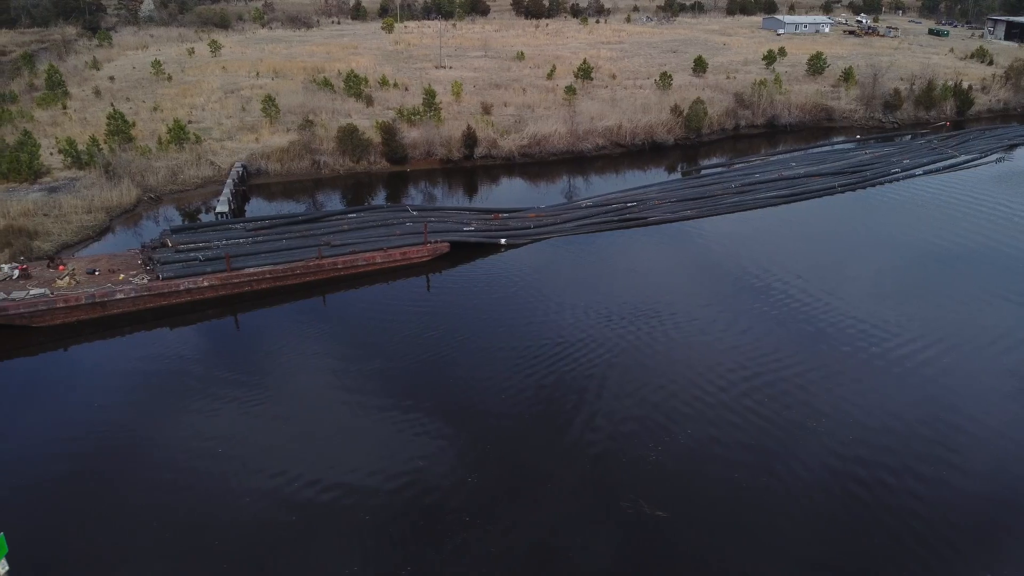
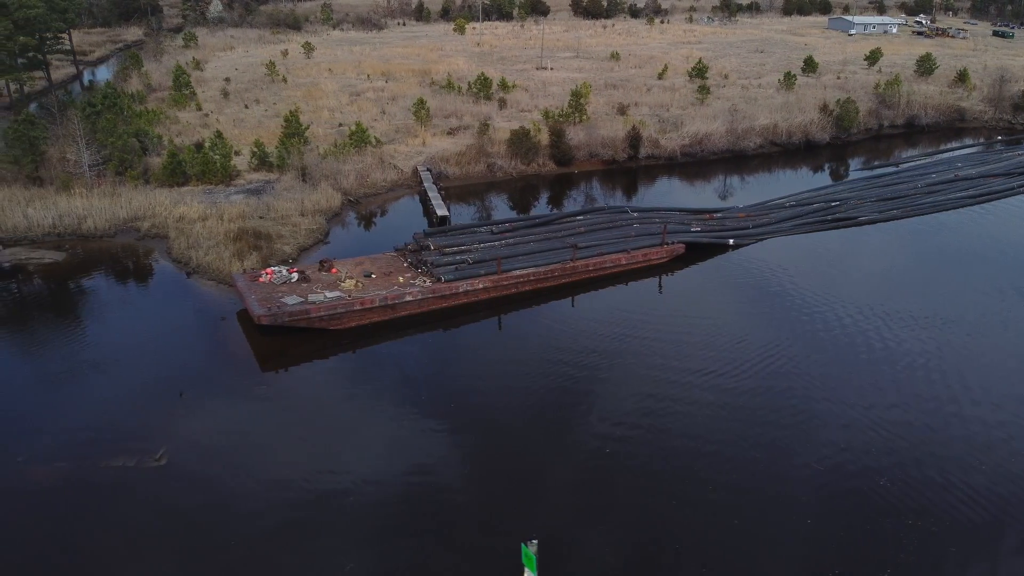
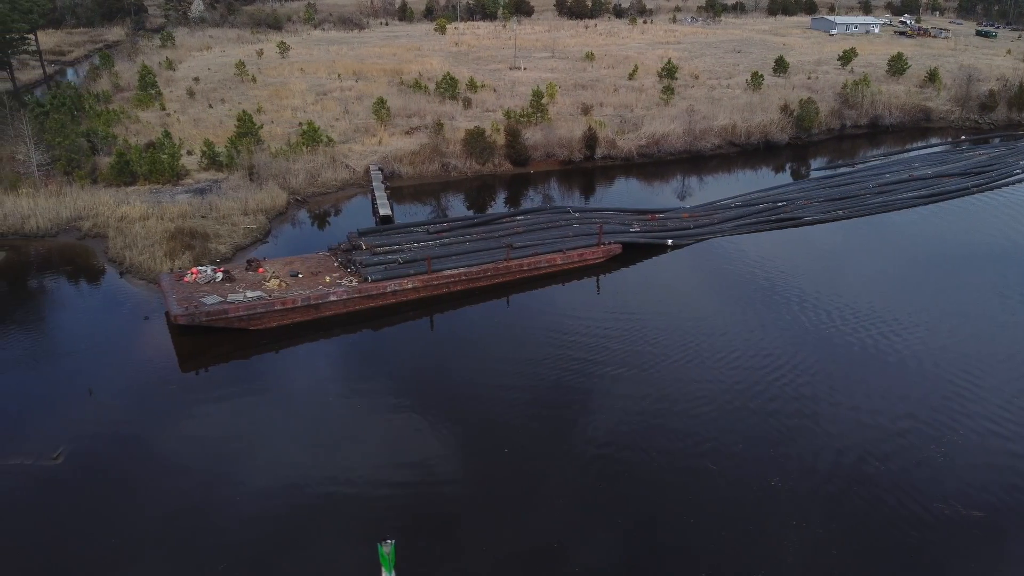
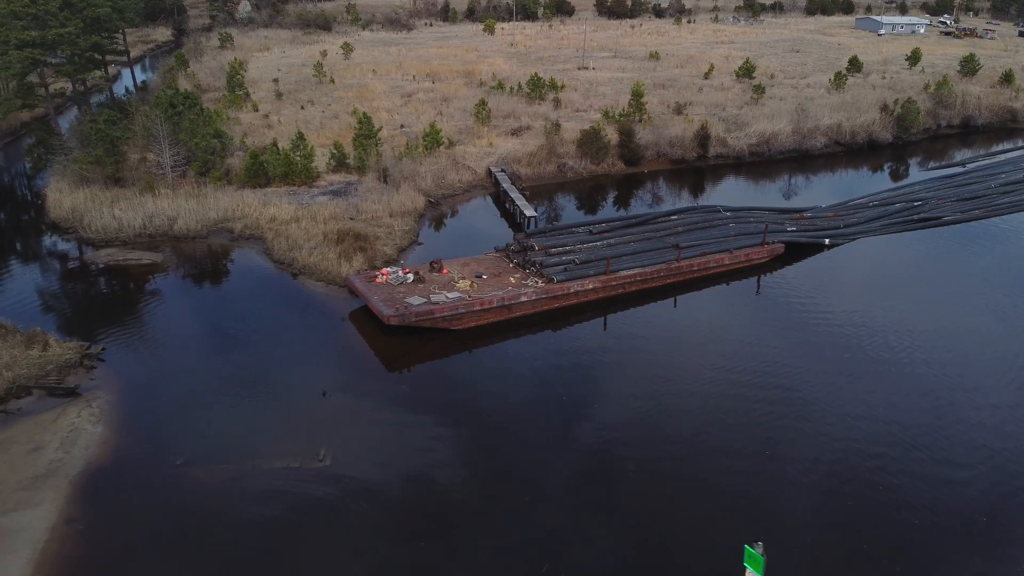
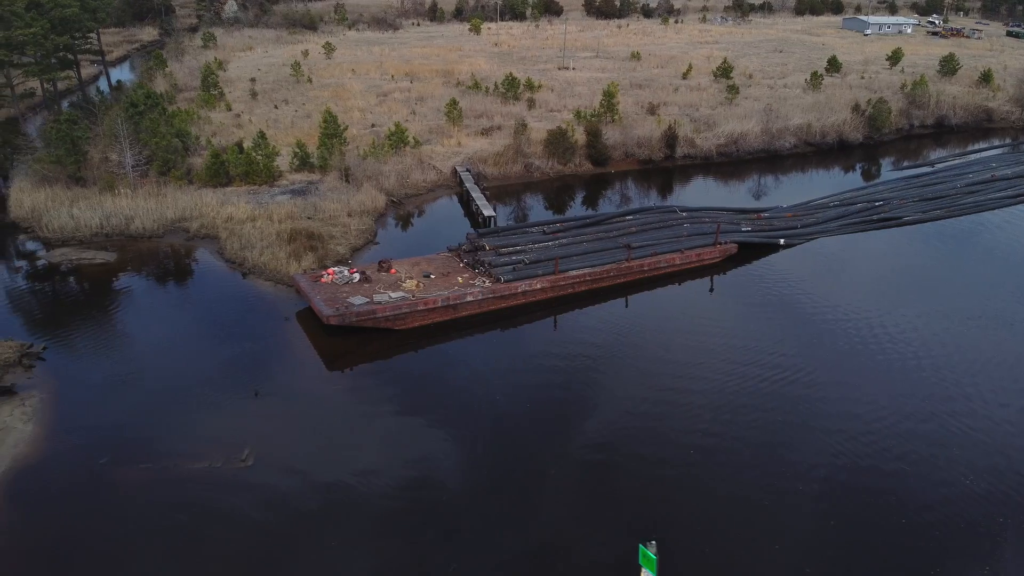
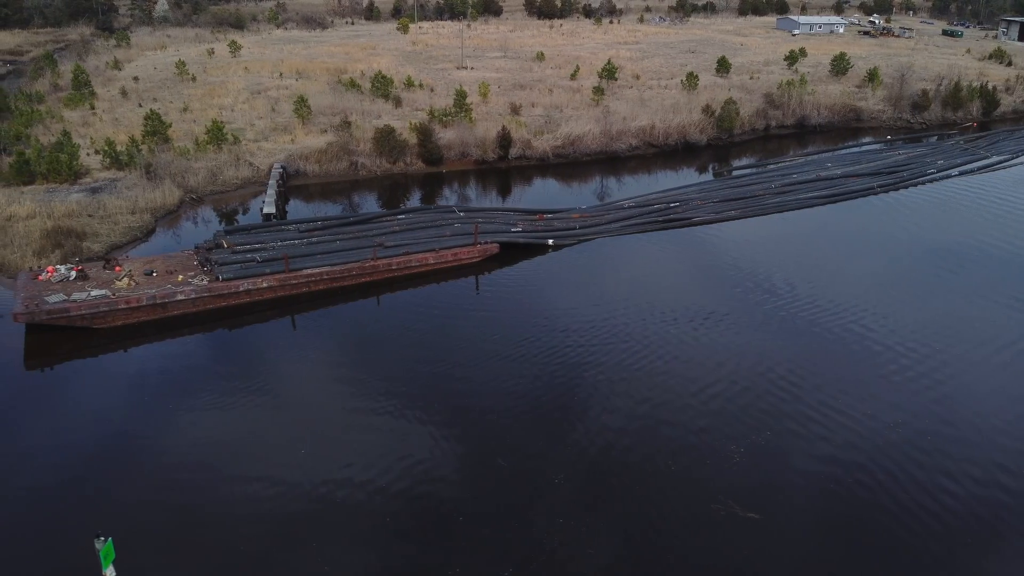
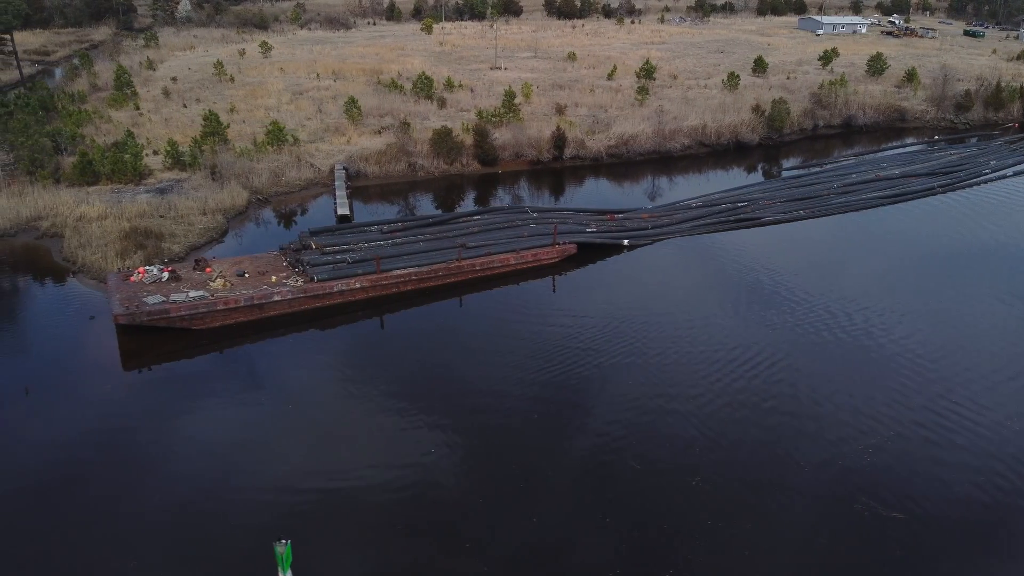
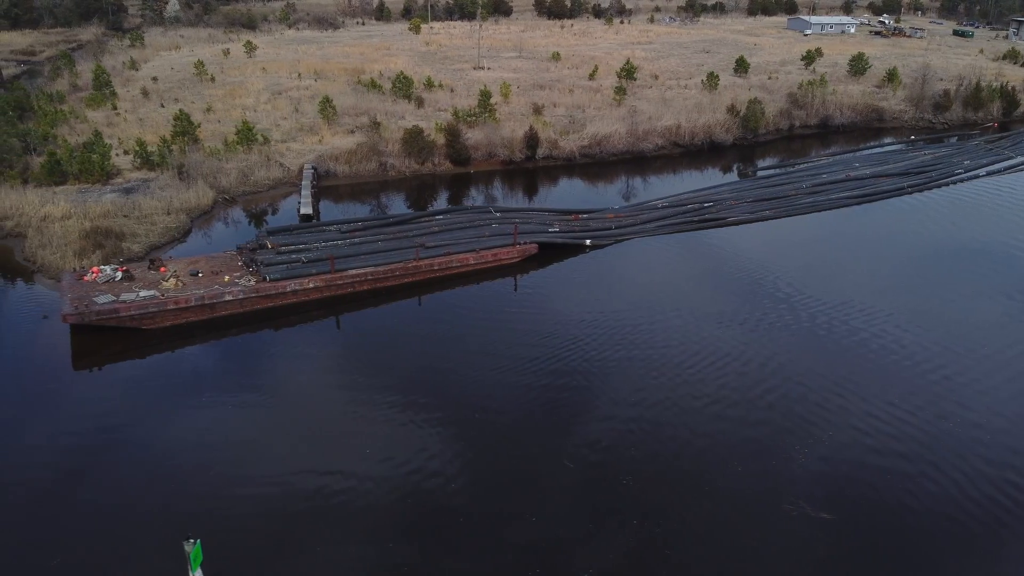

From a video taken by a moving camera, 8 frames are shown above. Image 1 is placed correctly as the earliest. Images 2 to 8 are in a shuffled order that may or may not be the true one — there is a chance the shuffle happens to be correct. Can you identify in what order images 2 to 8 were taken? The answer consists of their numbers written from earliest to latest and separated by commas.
6, 8, 7, 3, 2, 5, 4
